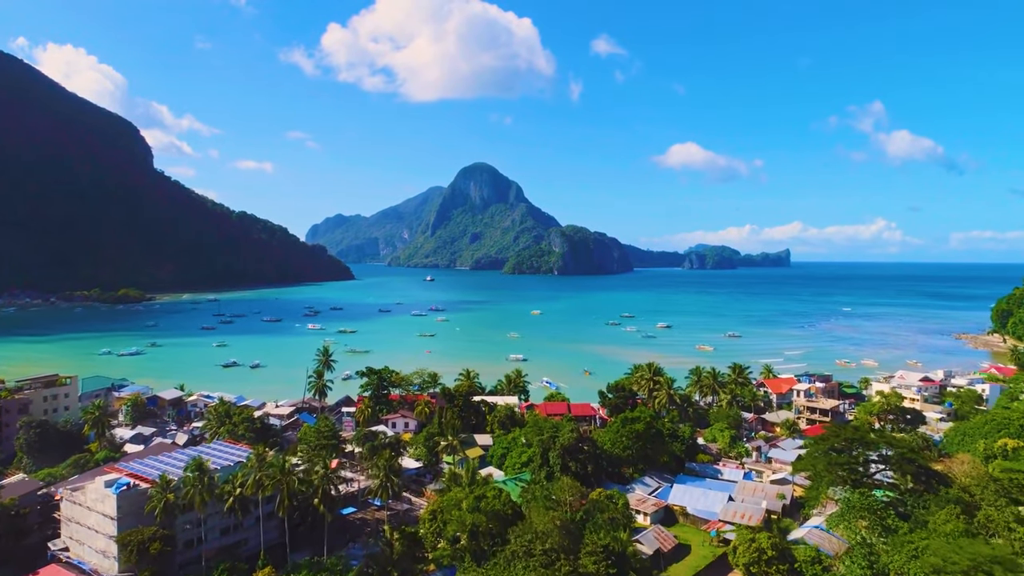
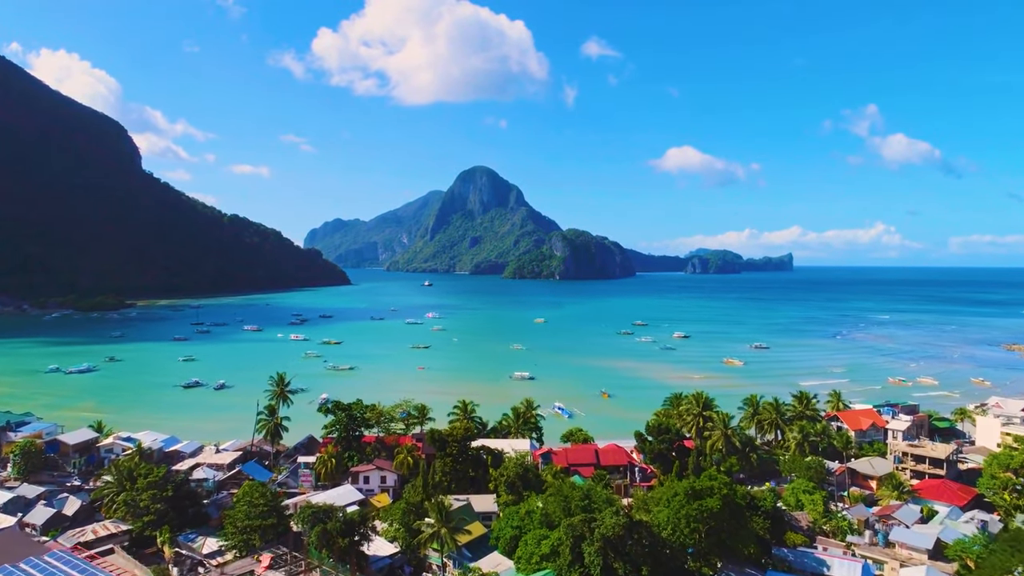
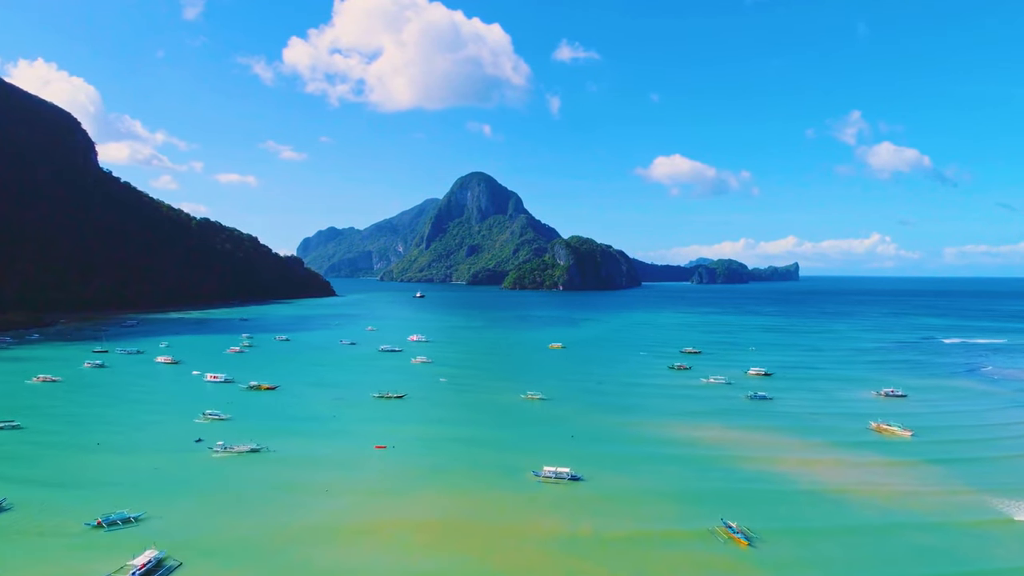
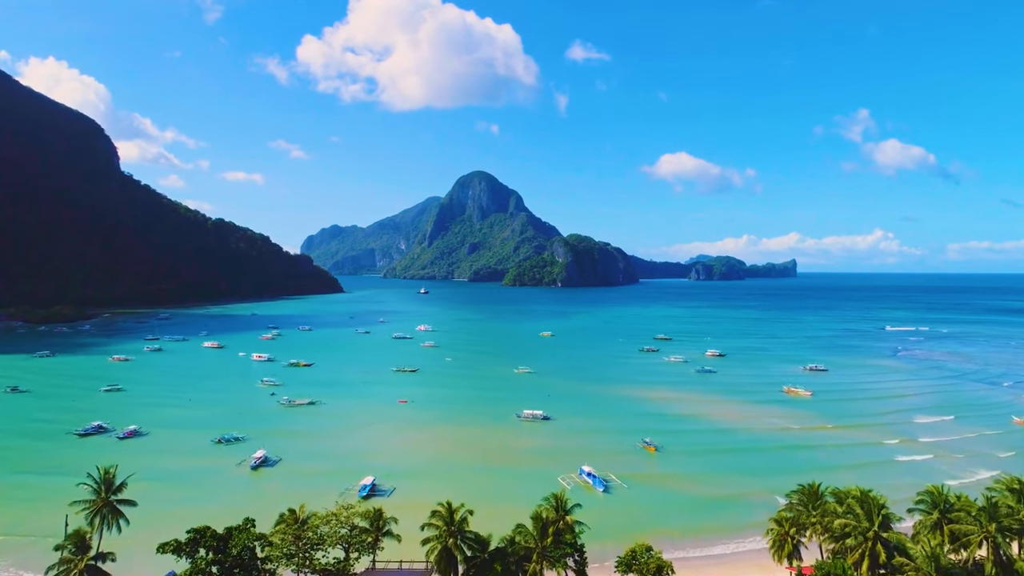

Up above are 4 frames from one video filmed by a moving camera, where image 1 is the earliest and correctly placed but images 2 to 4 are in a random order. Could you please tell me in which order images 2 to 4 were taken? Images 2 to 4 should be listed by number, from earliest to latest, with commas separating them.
2, 4, 3
